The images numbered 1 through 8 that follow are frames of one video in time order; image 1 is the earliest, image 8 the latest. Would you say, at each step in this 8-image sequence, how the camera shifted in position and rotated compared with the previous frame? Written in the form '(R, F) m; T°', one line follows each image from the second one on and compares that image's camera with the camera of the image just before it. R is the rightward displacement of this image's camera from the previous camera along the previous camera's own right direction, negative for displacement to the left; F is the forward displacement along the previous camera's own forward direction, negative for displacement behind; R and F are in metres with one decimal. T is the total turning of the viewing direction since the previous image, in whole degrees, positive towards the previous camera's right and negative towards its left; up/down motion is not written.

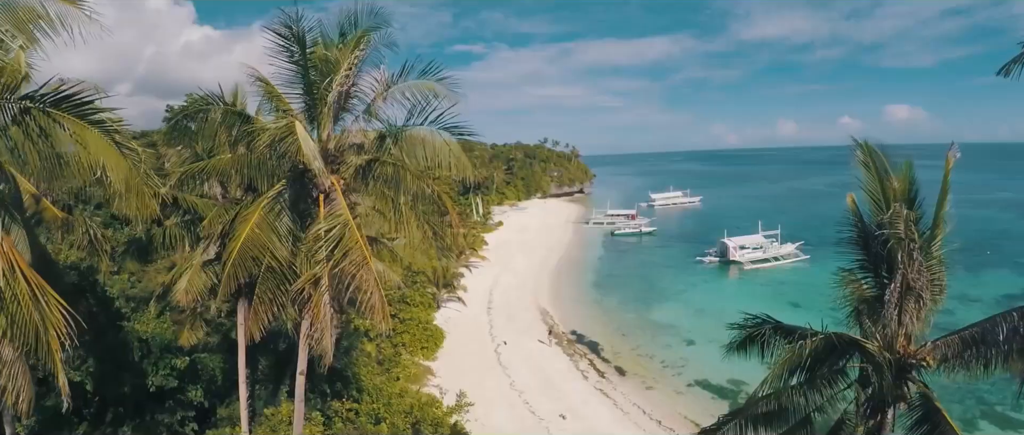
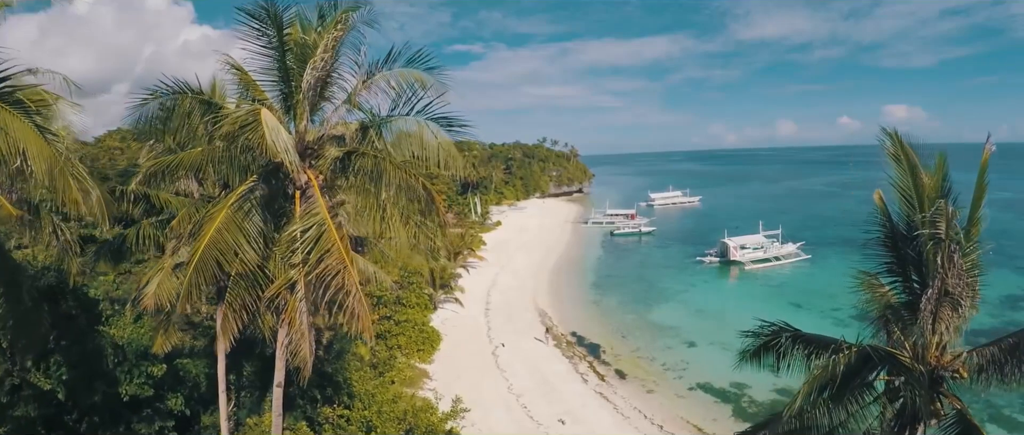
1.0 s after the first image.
(0.0, +0.6) m; 0°
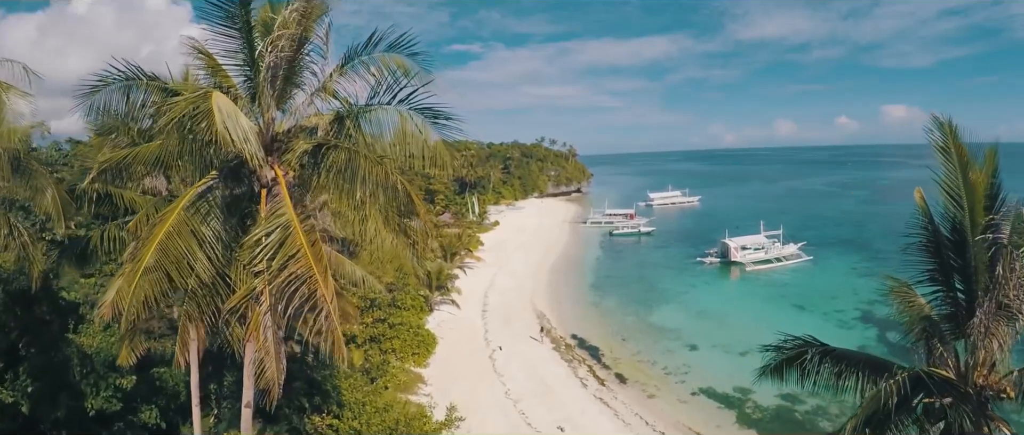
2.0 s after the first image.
(0.0, +0.7) m; 0°
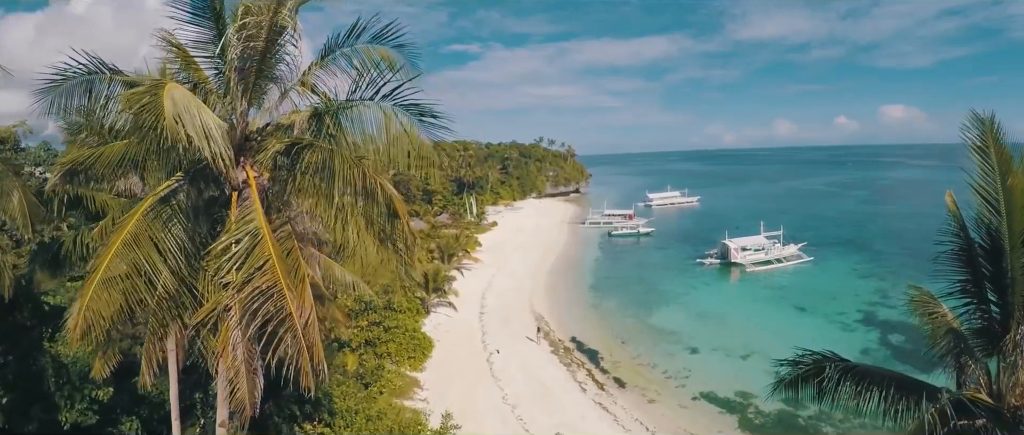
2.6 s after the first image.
(0.0, +0.5) m; 0°
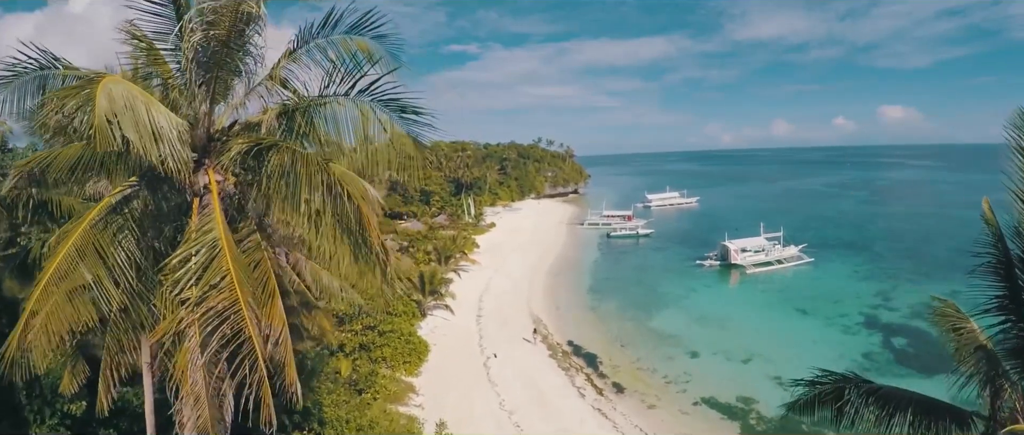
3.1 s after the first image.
(+0.1, +0.5) m; 0°
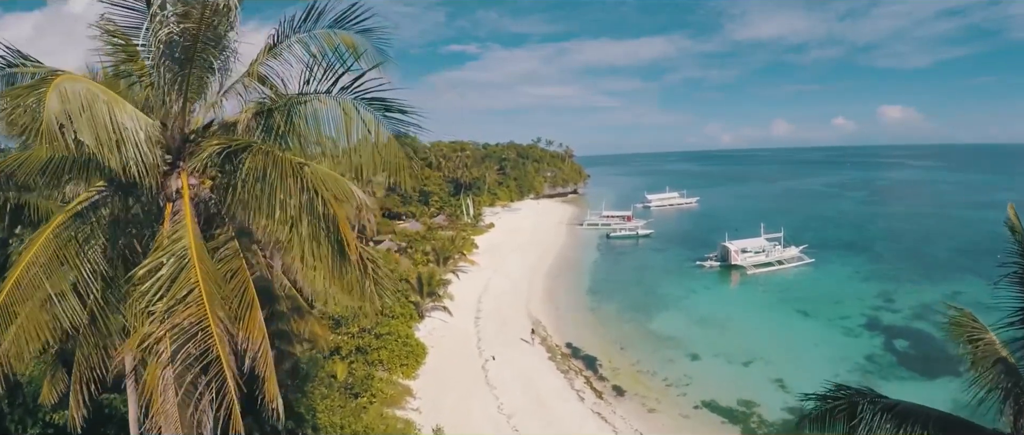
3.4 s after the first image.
(0.0, +0.3) m; 0°
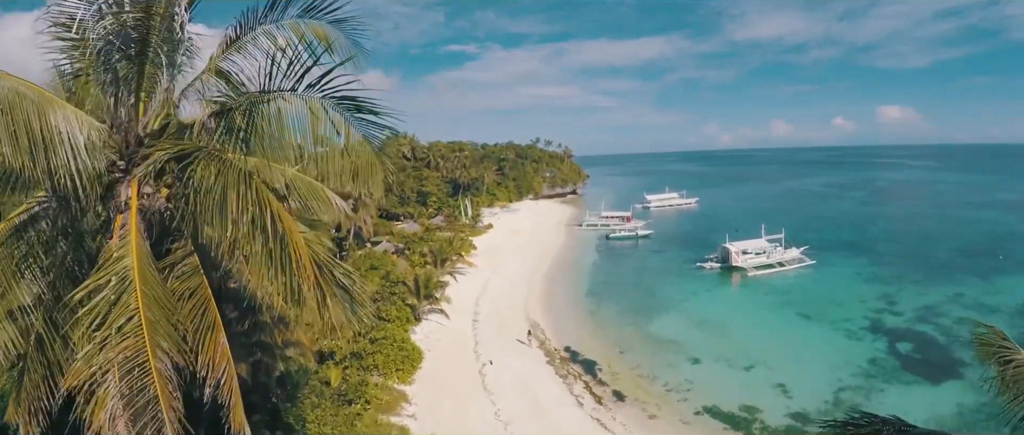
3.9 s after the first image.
(+0.1, +0.5) m; 0°
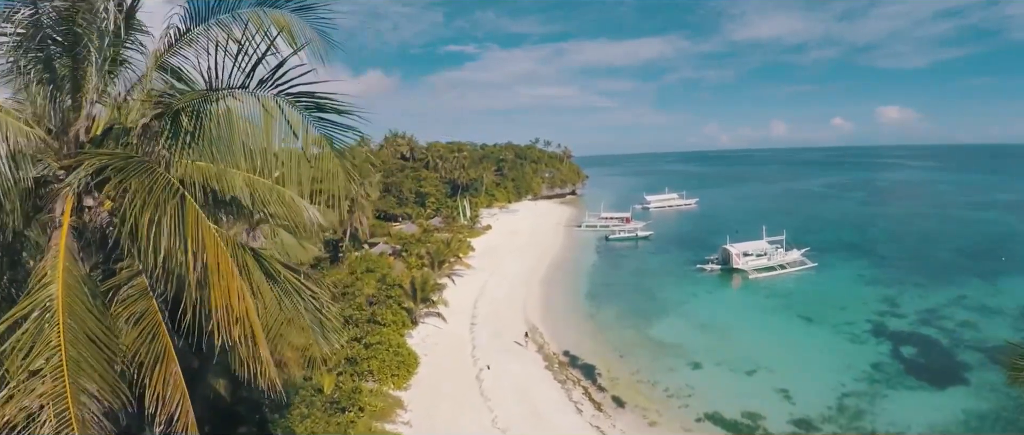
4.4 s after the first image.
(+0.1, +0.5) m; 0°
